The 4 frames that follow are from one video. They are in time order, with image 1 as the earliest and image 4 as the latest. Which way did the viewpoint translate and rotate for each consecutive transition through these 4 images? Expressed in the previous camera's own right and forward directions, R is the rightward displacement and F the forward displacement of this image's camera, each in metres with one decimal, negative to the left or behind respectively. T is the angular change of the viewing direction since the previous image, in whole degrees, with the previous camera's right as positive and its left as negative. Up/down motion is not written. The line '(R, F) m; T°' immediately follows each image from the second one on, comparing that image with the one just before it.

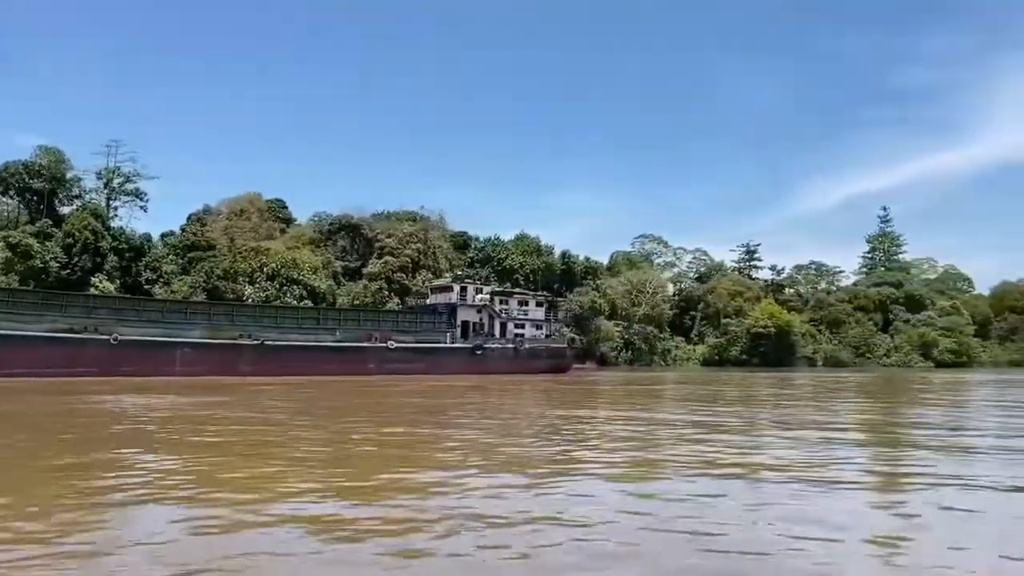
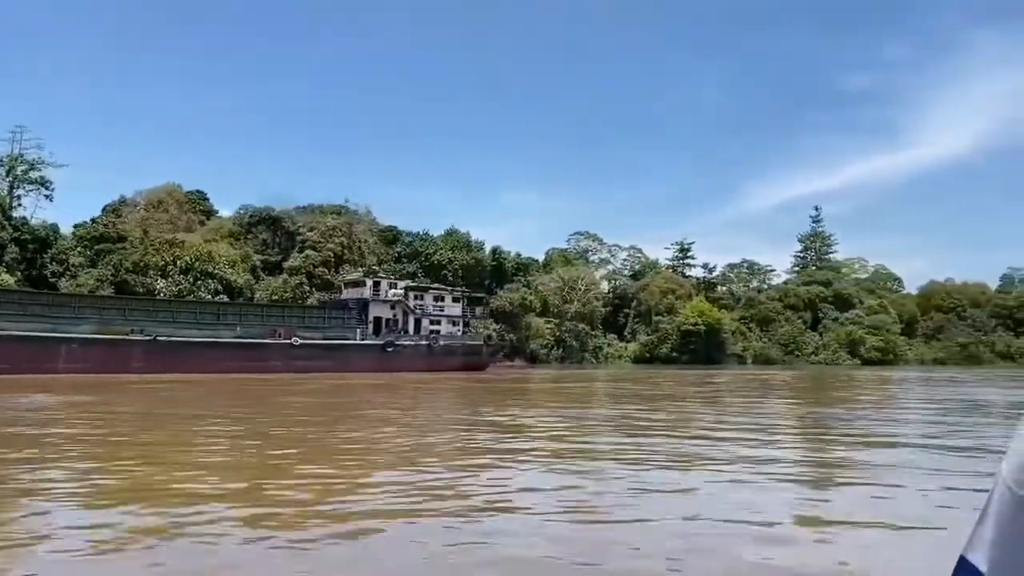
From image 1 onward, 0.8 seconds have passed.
(+0.8, +0.6) m; +4°
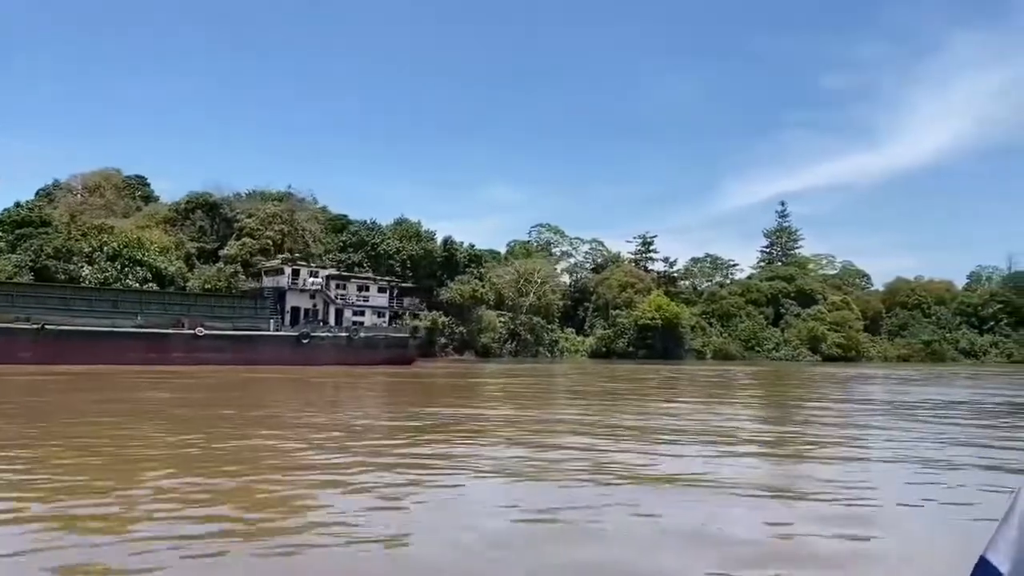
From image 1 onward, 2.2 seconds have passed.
(+1.2, +1.2) m; +1°
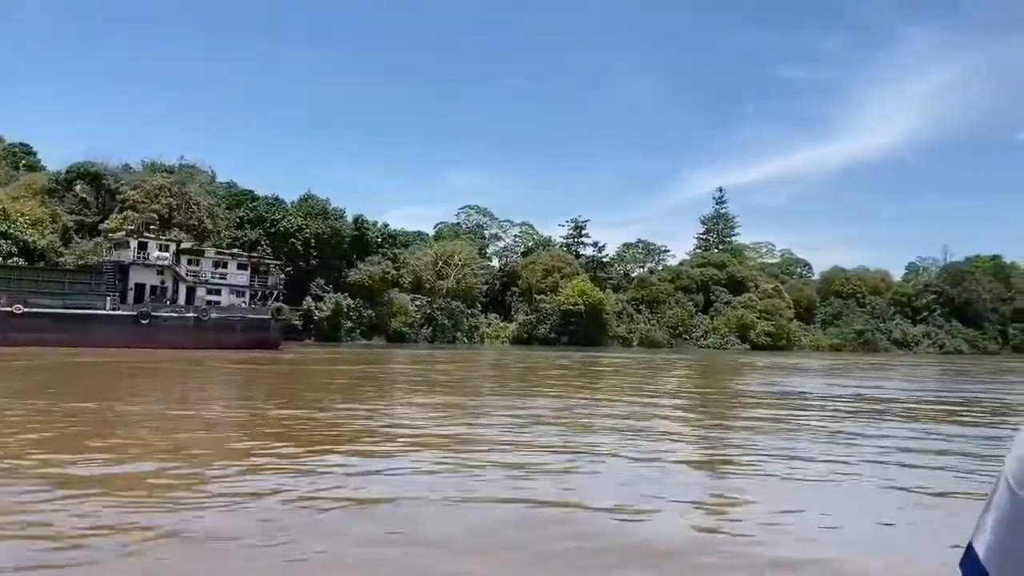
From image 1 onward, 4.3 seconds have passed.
(+1.7, +1.8) m; +3°
